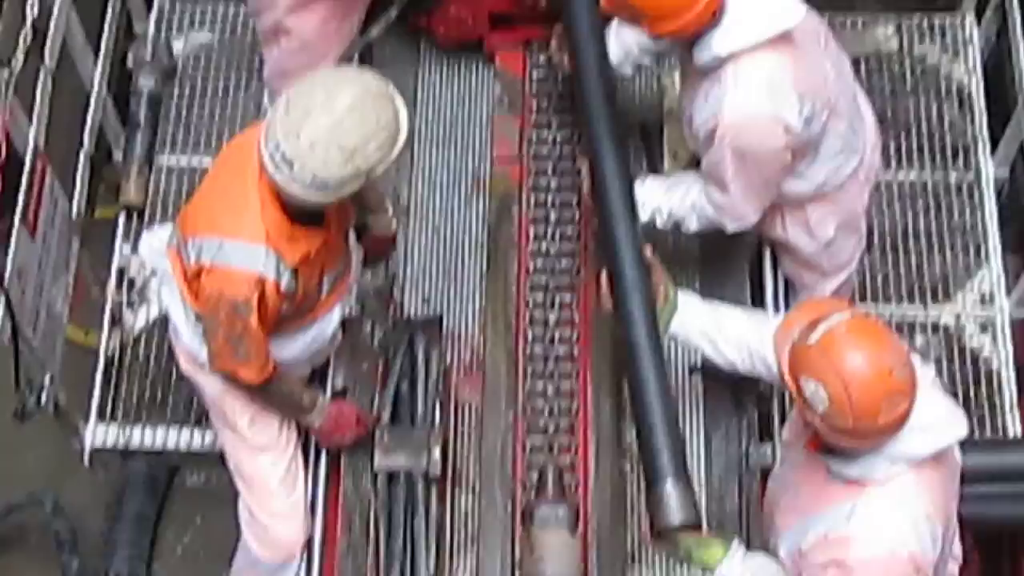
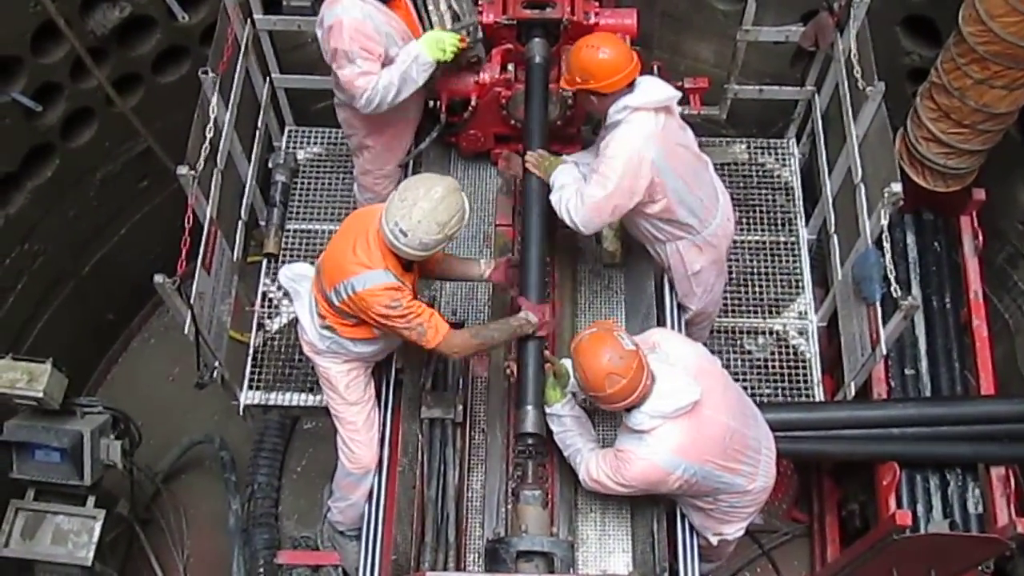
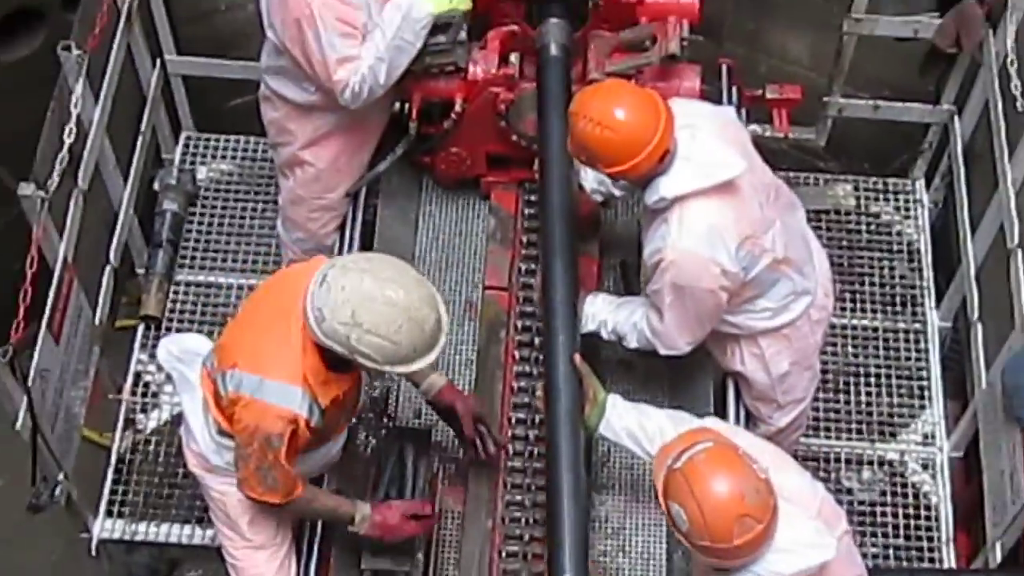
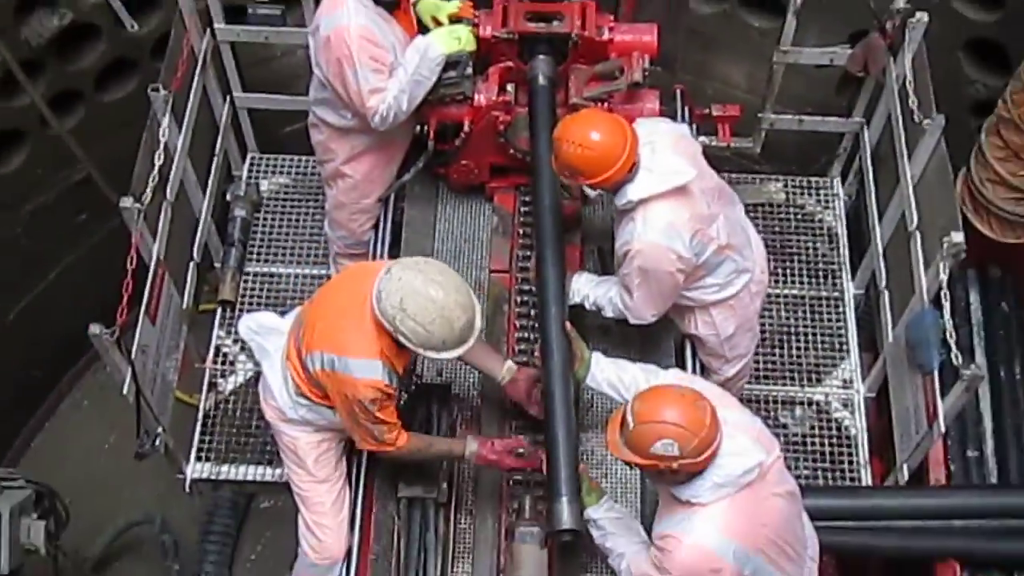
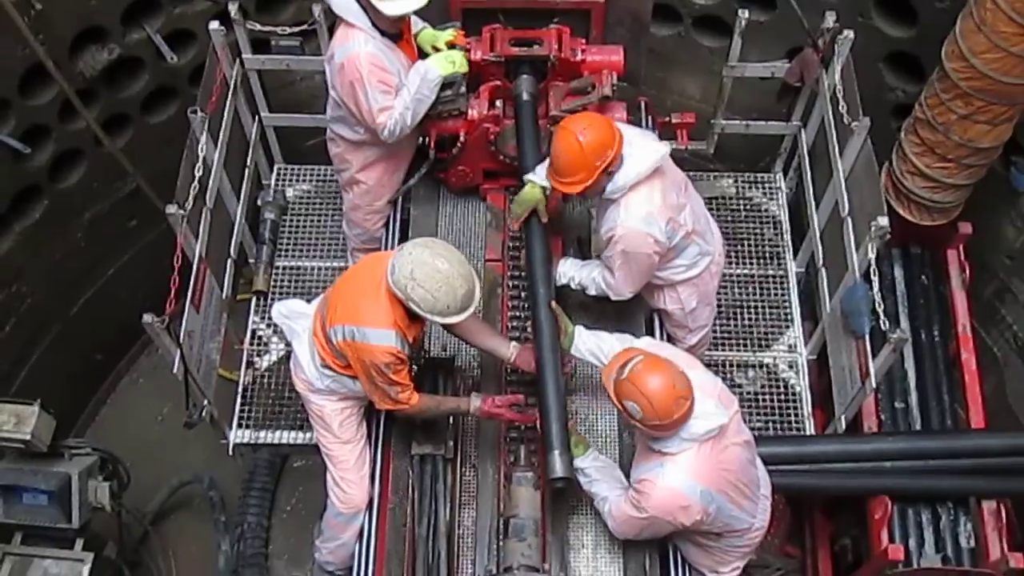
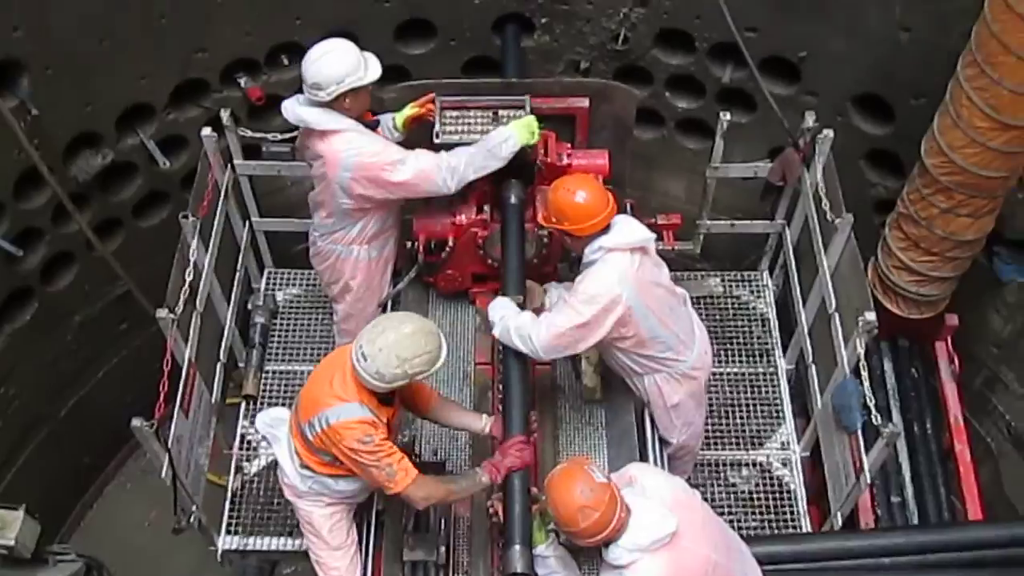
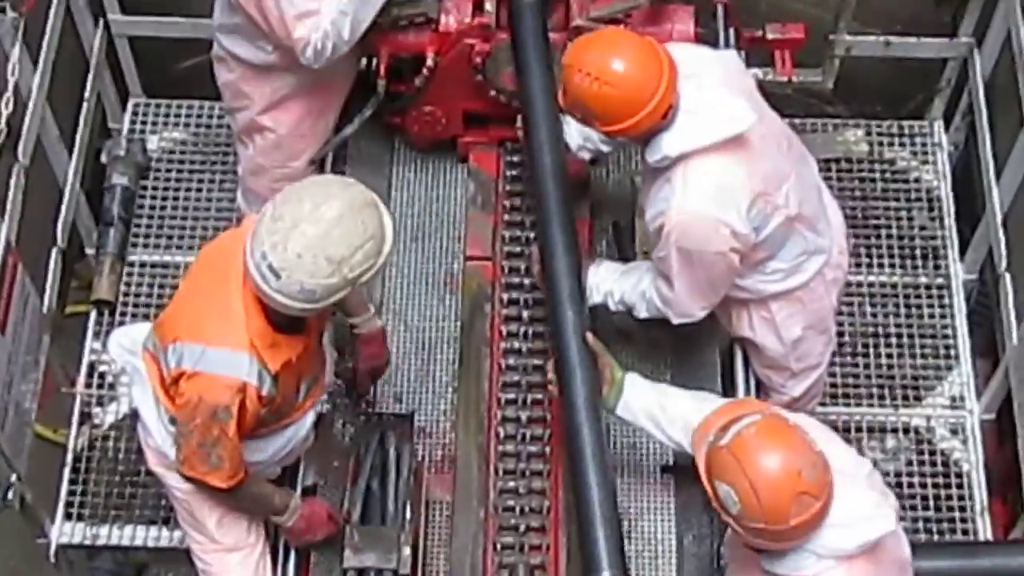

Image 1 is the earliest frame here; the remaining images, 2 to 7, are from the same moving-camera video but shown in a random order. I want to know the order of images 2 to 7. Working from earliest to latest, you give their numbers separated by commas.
7, 3, 4, 5, 2, 6
